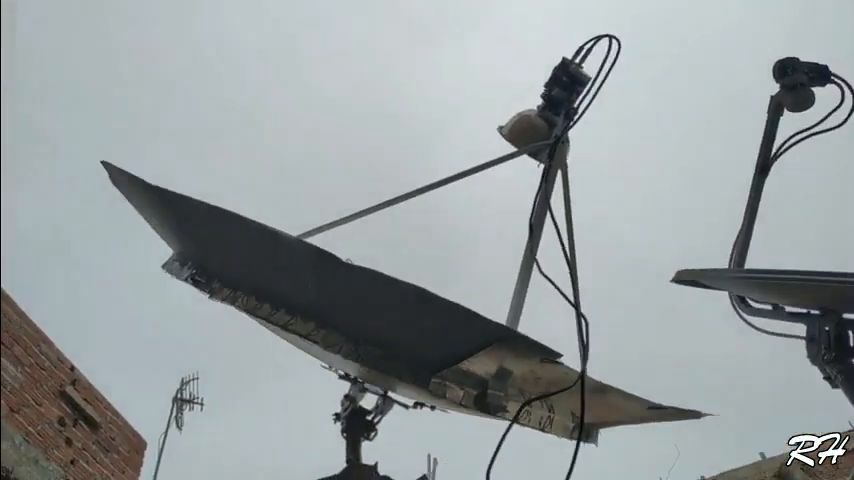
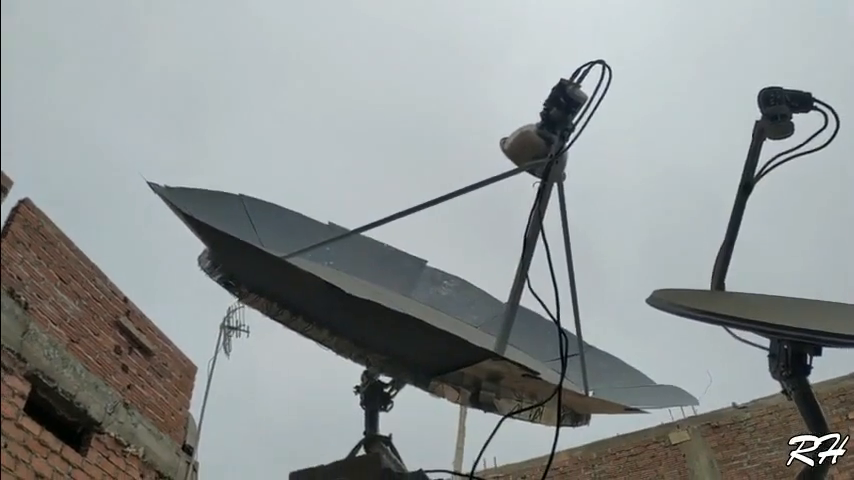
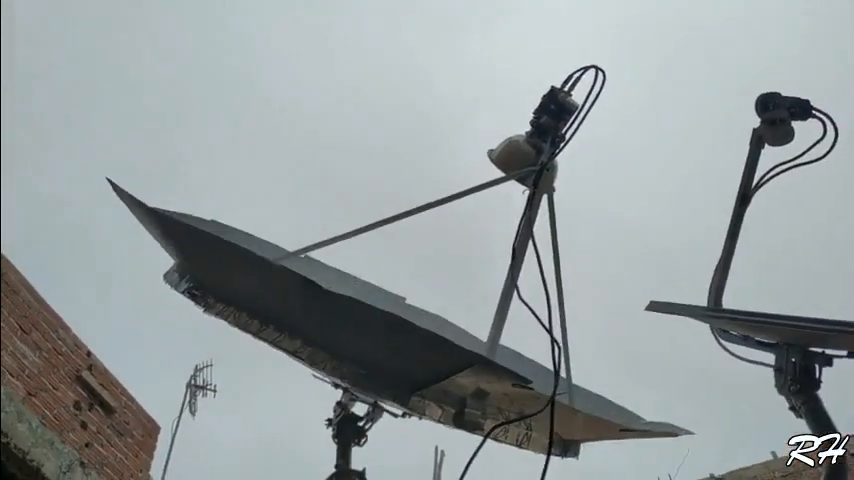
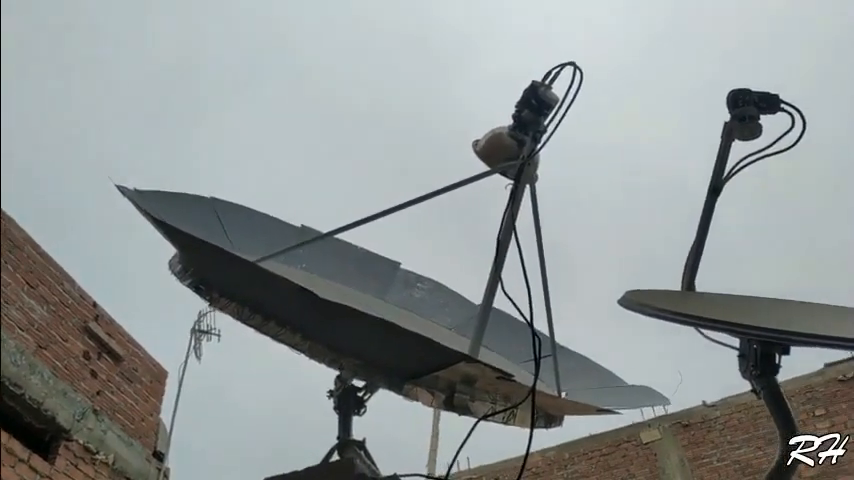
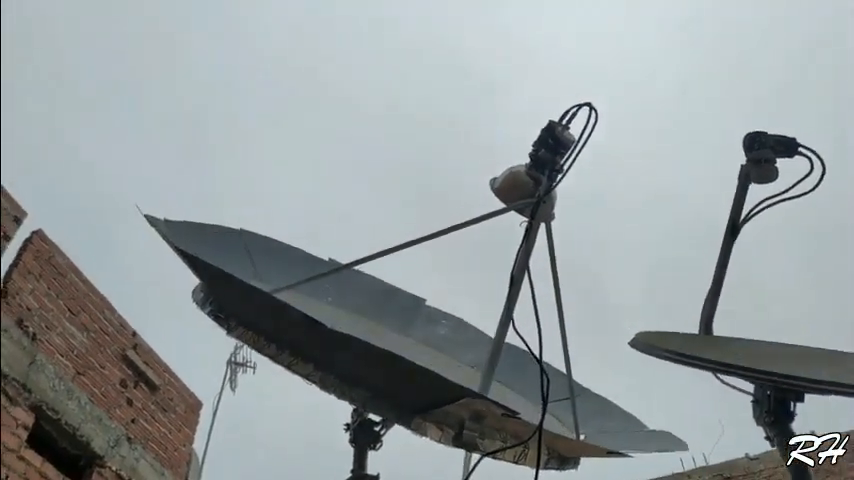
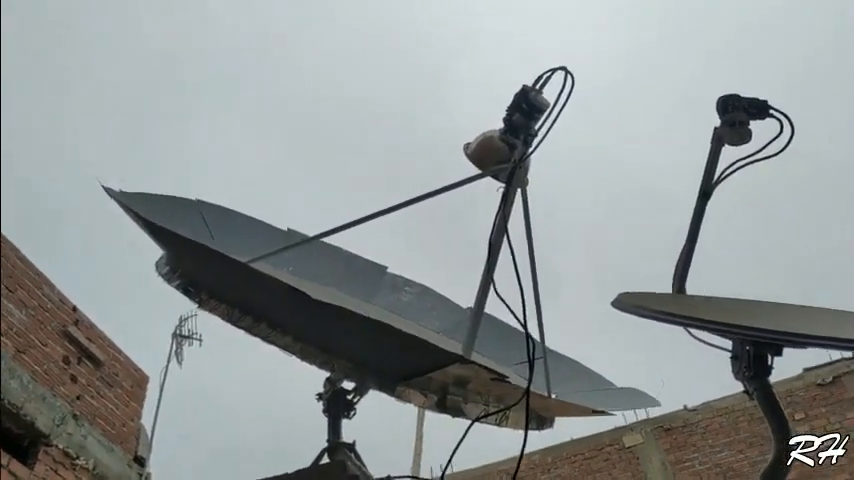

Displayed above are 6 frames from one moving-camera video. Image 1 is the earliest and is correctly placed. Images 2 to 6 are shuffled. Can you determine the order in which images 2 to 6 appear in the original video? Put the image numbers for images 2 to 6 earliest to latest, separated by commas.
3, 5, 2, 4, 6
